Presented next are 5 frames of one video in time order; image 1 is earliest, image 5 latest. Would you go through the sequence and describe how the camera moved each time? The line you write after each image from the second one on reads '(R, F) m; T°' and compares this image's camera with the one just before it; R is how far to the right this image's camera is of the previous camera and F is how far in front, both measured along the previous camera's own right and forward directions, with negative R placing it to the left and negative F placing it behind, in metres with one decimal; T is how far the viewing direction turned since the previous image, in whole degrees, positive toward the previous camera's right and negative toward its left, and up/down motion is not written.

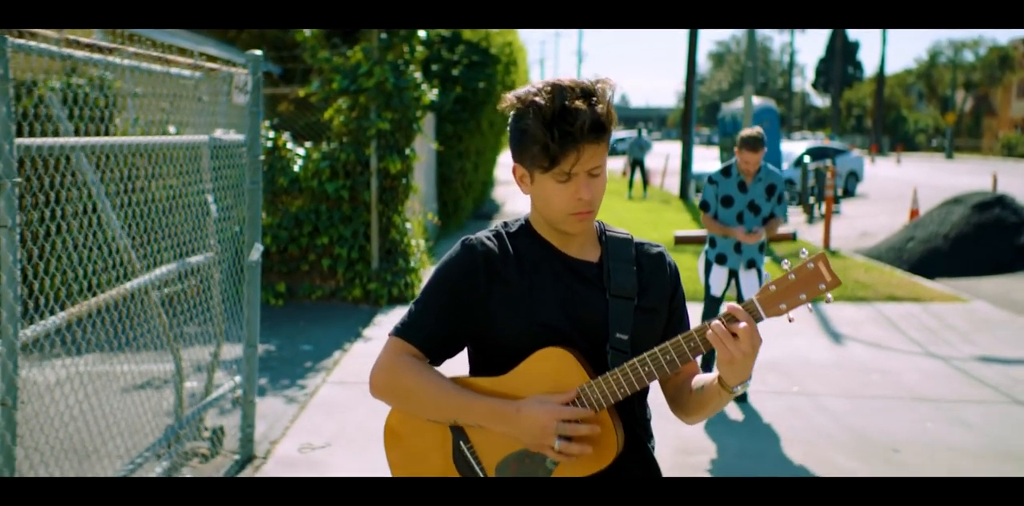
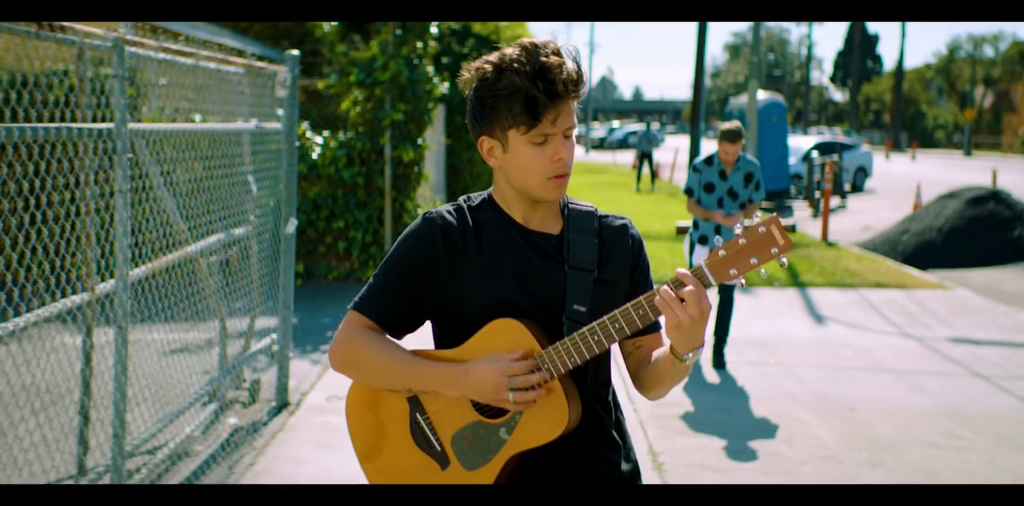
(0.0, -0.6) m; 0°
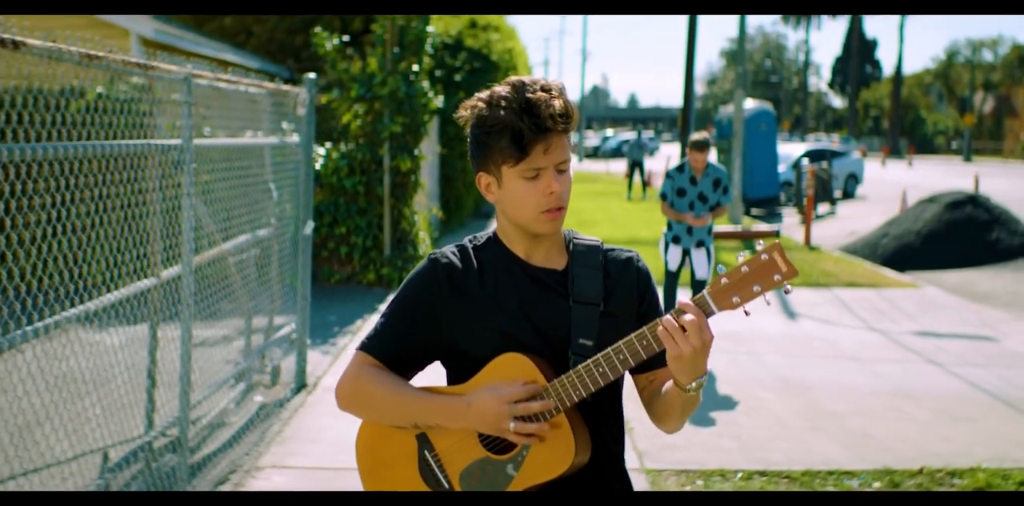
(0.0, -0.6) m; 0°
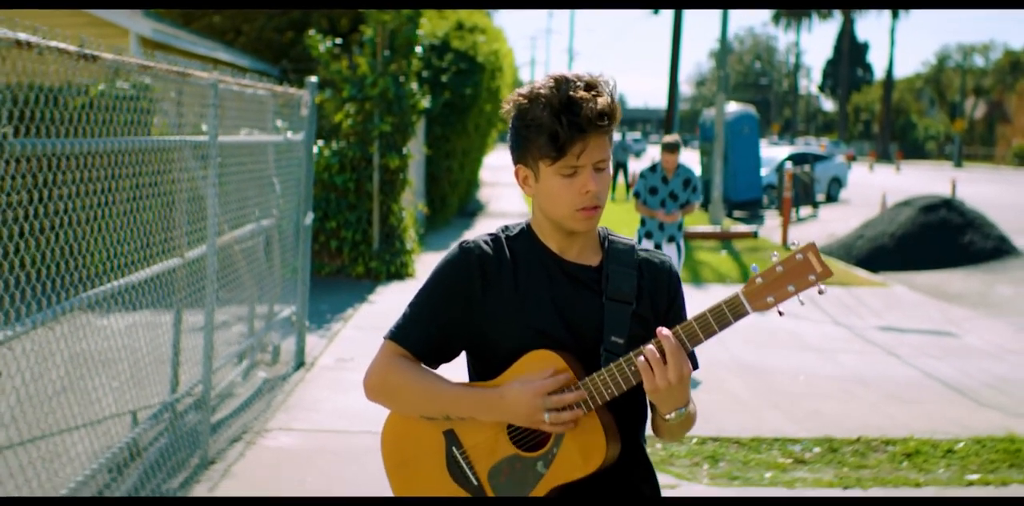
(0.0, -0.4) m; +1°
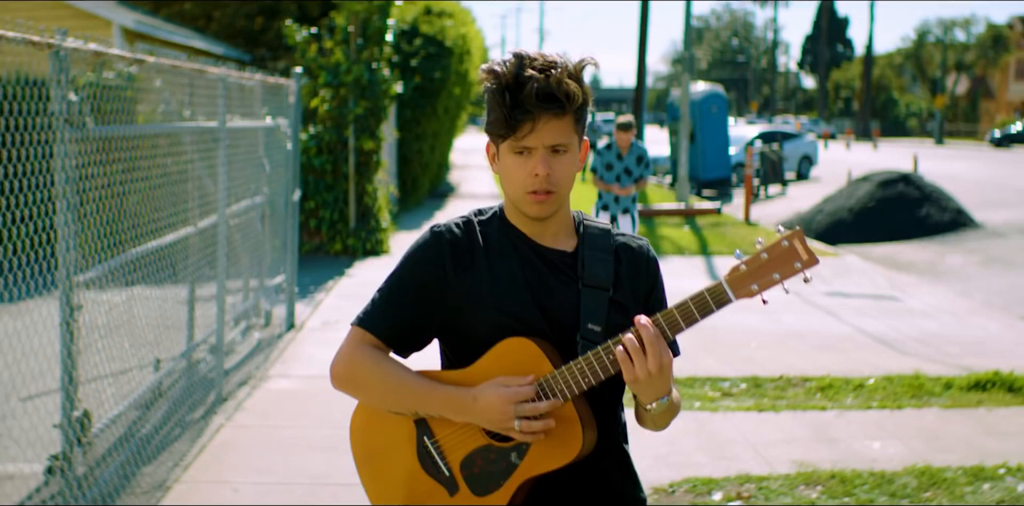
(0.0, -0.6) m; +2°
